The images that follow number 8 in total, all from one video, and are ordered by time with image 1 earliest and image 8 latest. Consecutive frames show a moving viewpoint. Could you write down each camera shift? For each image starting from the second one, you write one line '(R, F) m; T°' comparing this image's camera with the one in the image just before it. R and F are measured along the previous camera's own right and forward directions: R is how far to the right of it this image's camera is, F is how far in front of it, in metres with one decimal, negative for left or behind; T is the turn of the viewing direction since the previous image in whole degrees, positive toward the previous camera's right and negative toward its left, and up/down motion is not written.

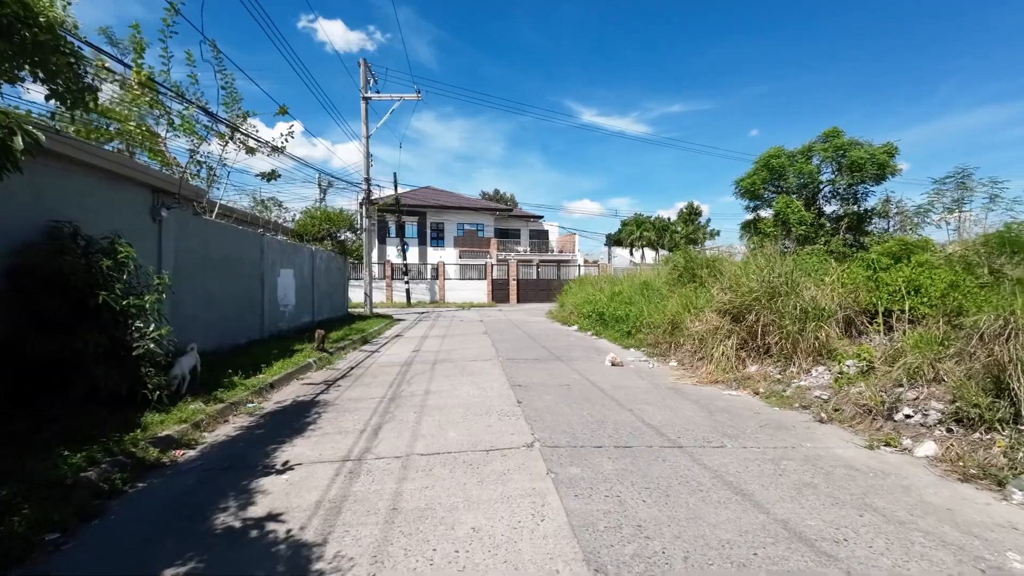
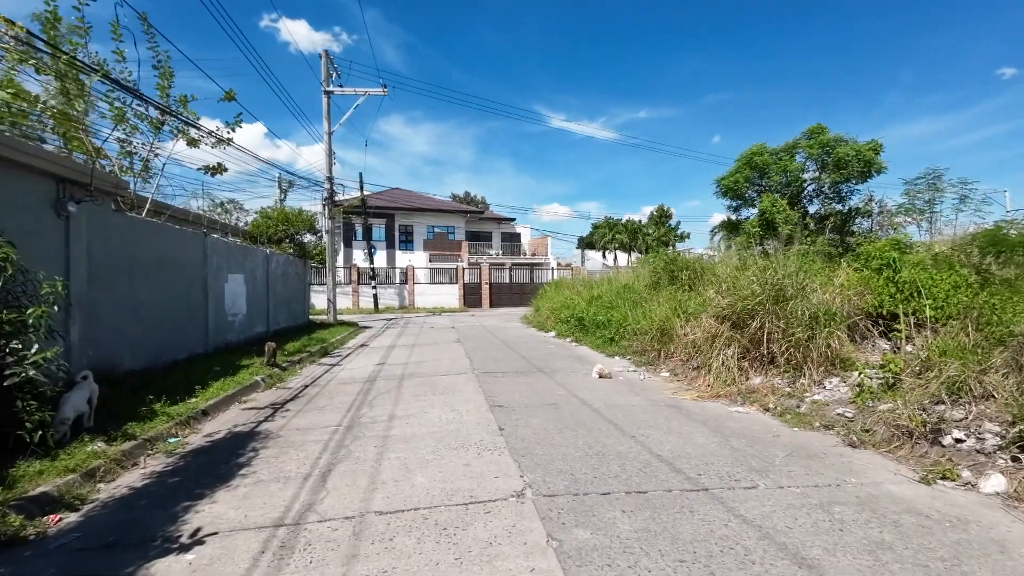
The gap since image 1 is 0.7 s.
(-0.1, +1.1) m; +3°
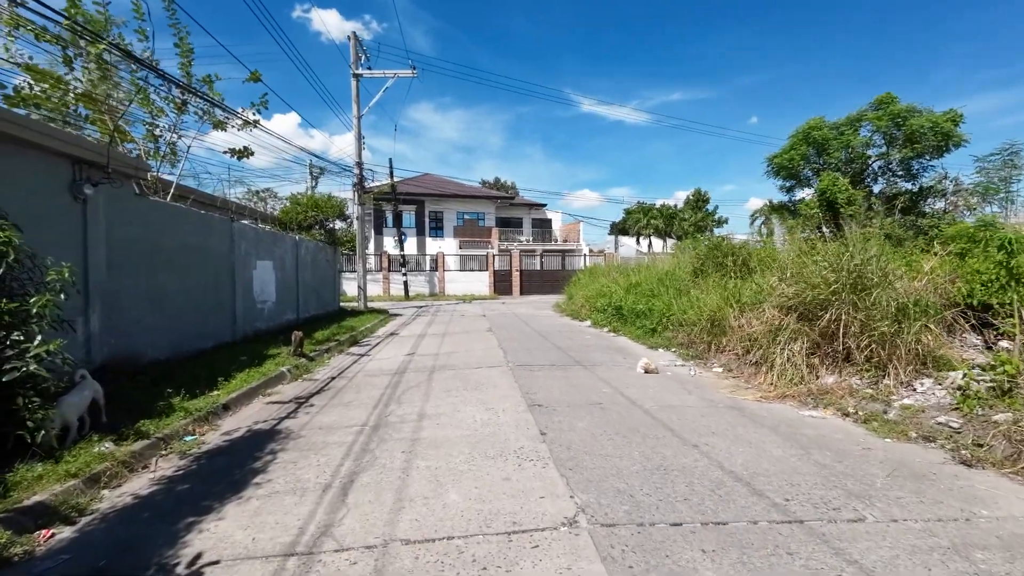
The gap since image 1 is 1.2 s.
(-0.2, +0.7) m; -3°
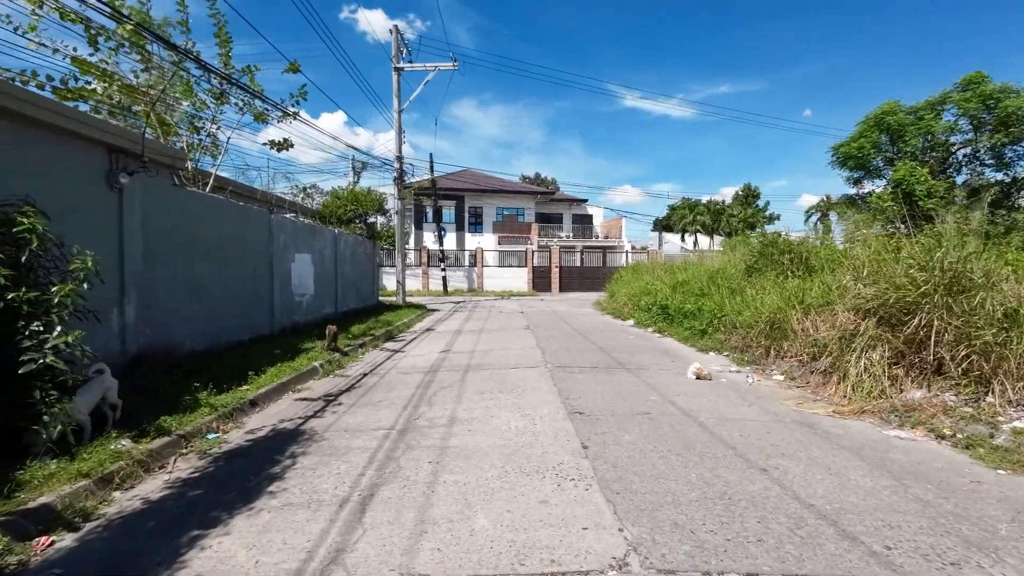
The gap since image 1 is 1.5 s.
(0.0, +0.5) m; -5°
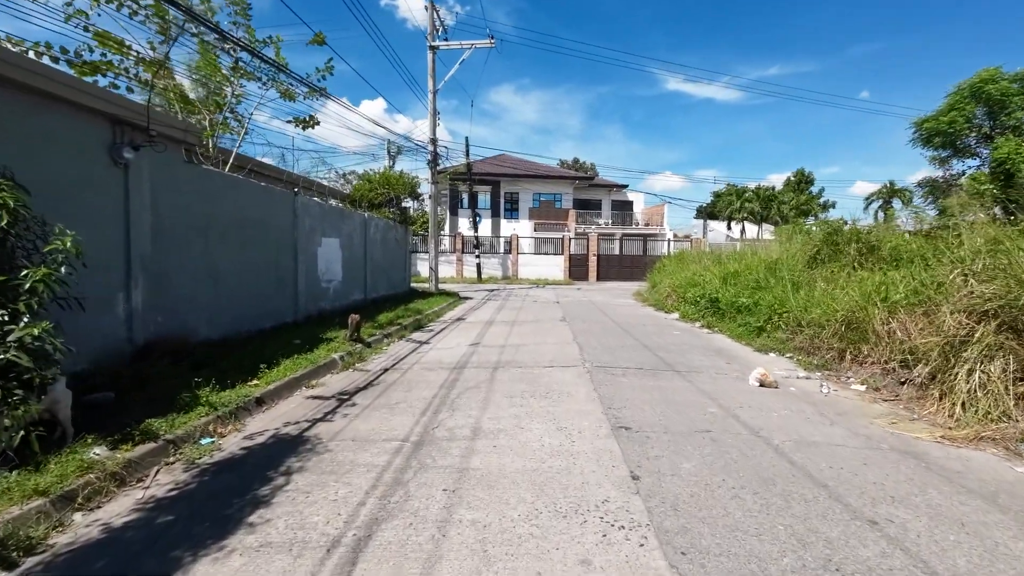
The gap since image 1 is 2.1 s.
(0.0, +0.9) m; -4°
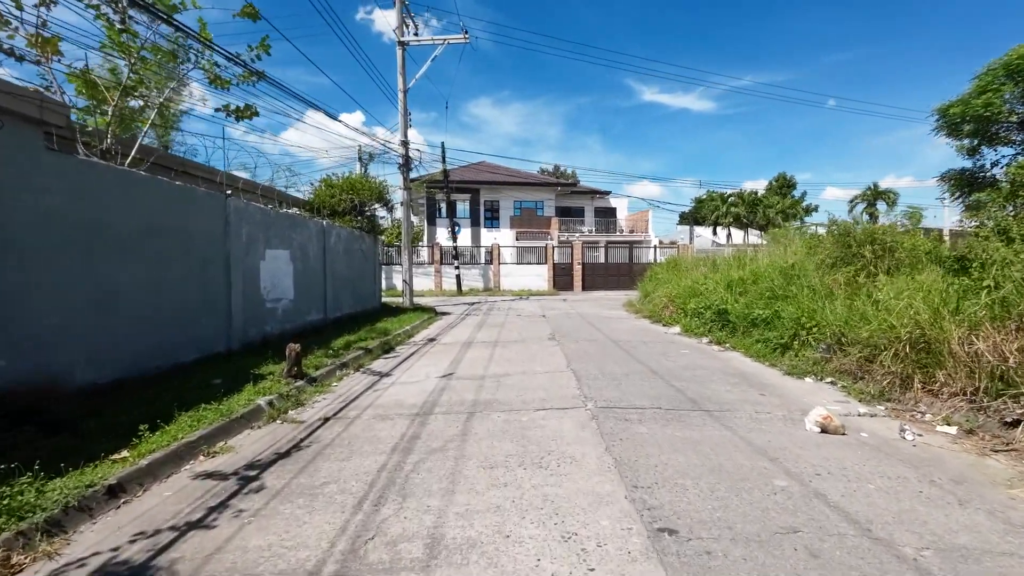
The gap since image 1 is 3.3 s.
(+0.1, +1.8) m; +2°
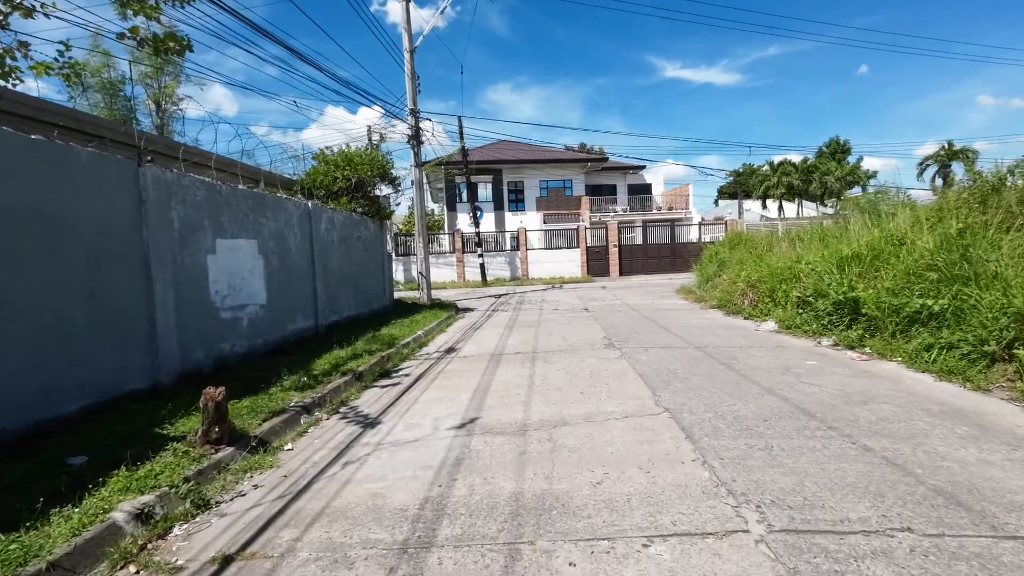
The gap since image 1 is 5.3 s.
(-0.3, +3.1) m; -3°
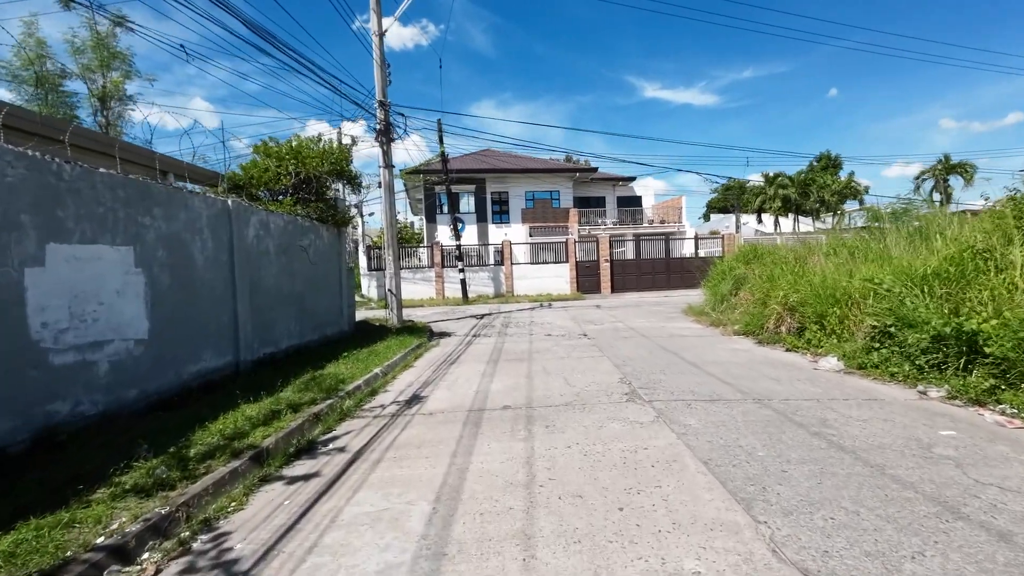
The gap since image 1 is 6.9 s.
(0.0, +2.5) m; +2°
